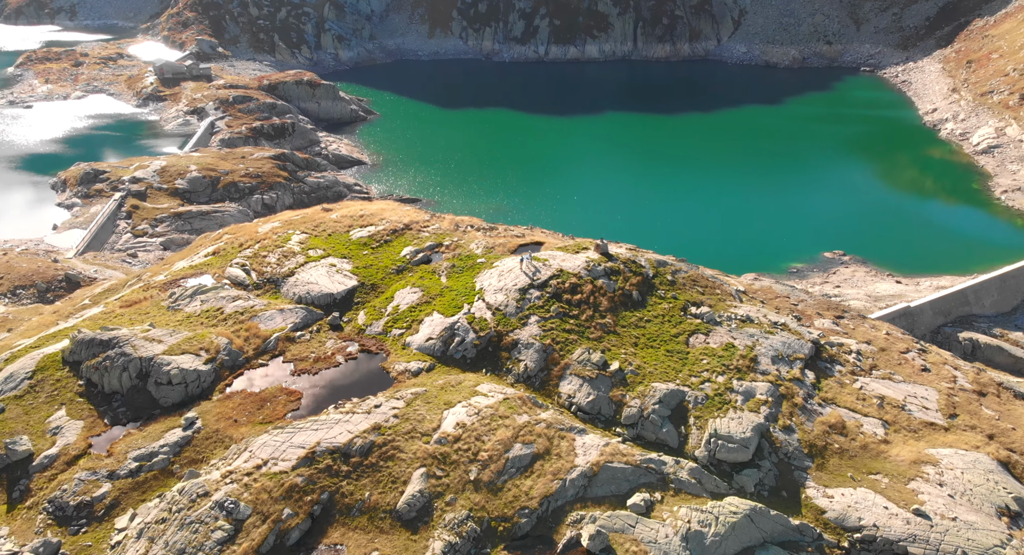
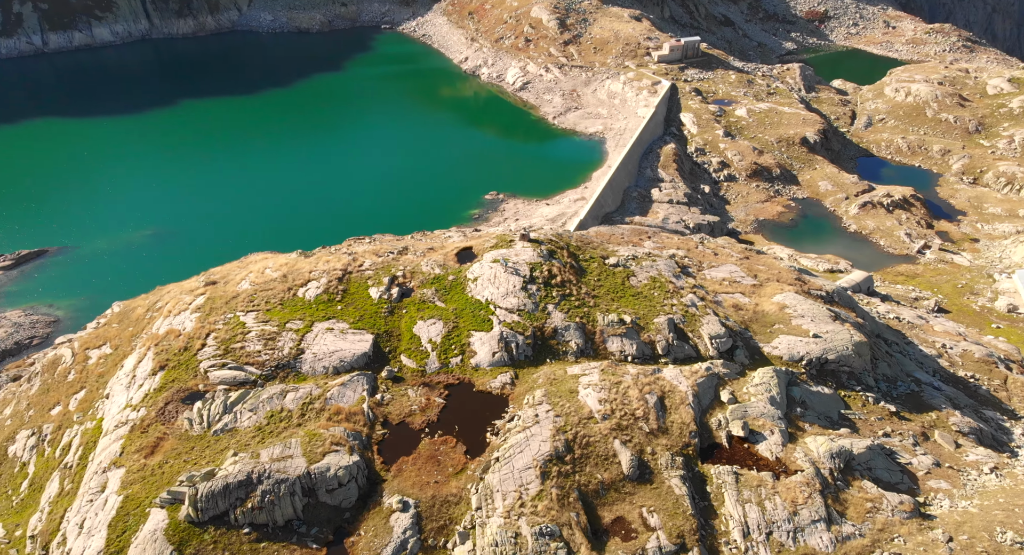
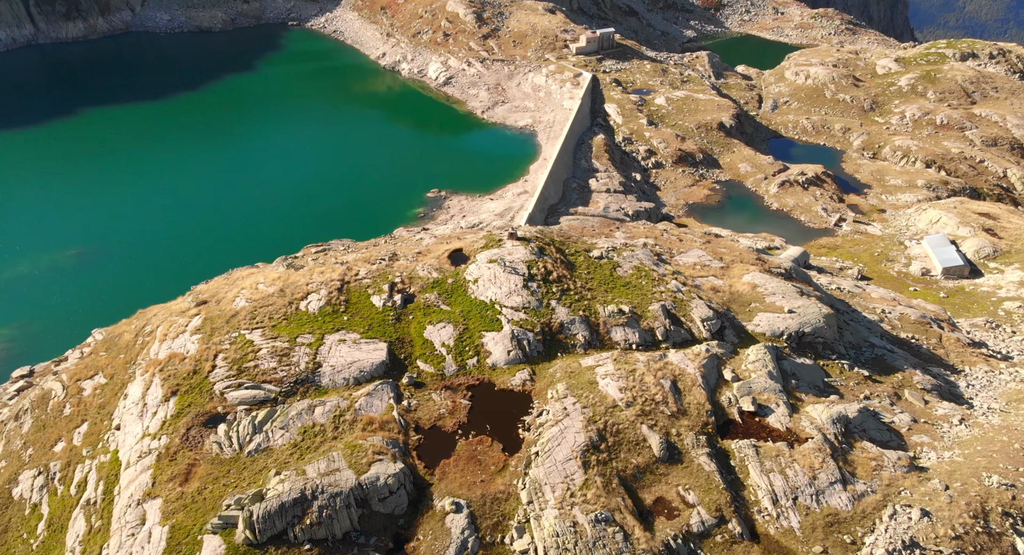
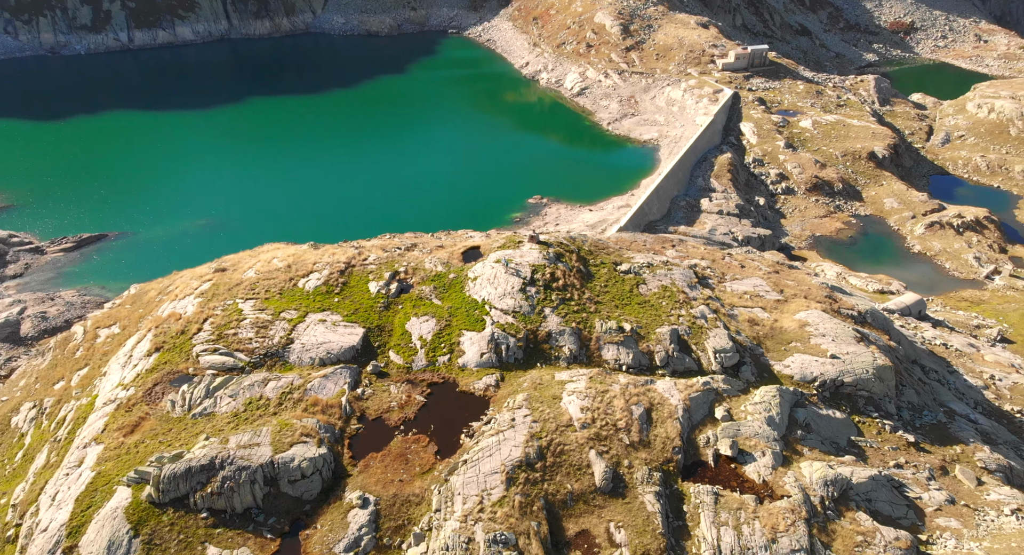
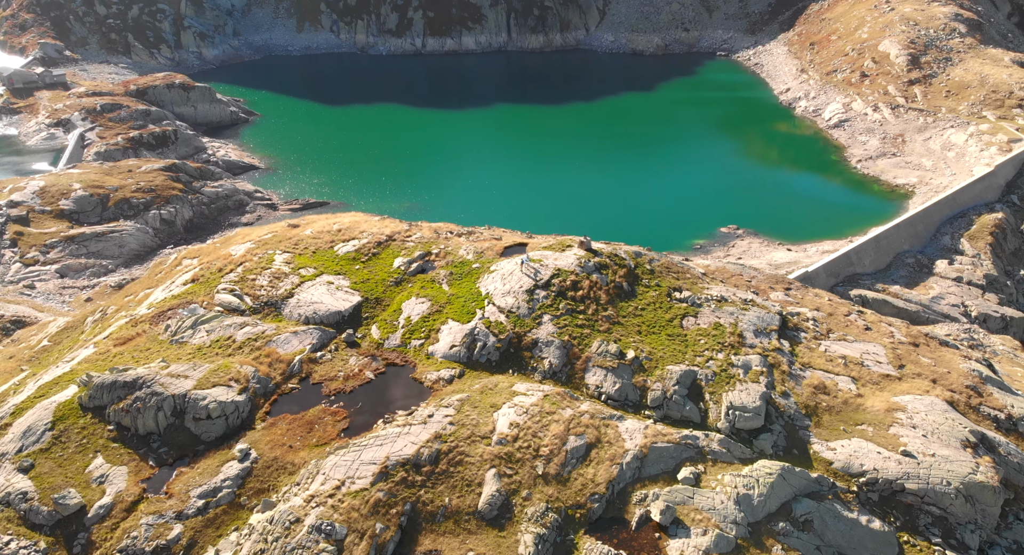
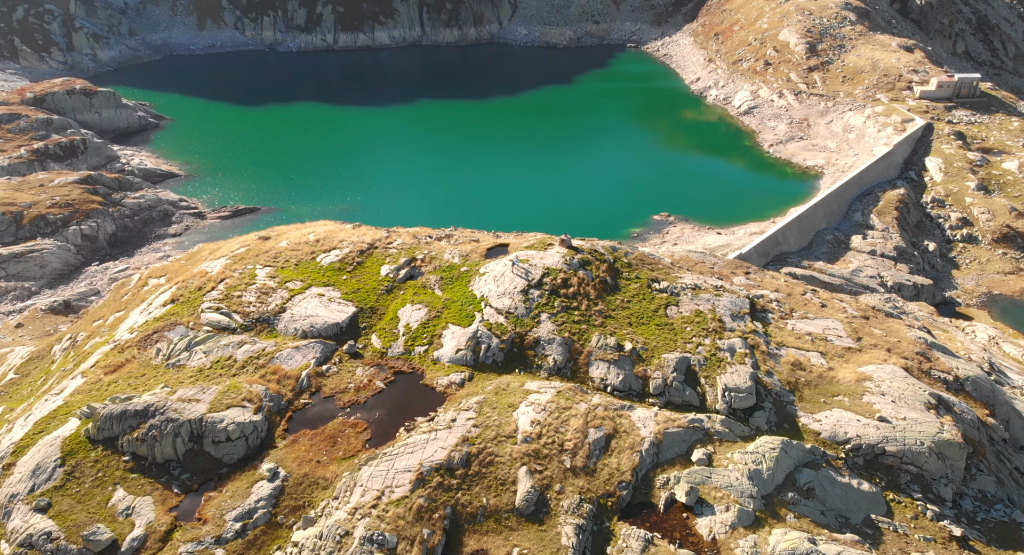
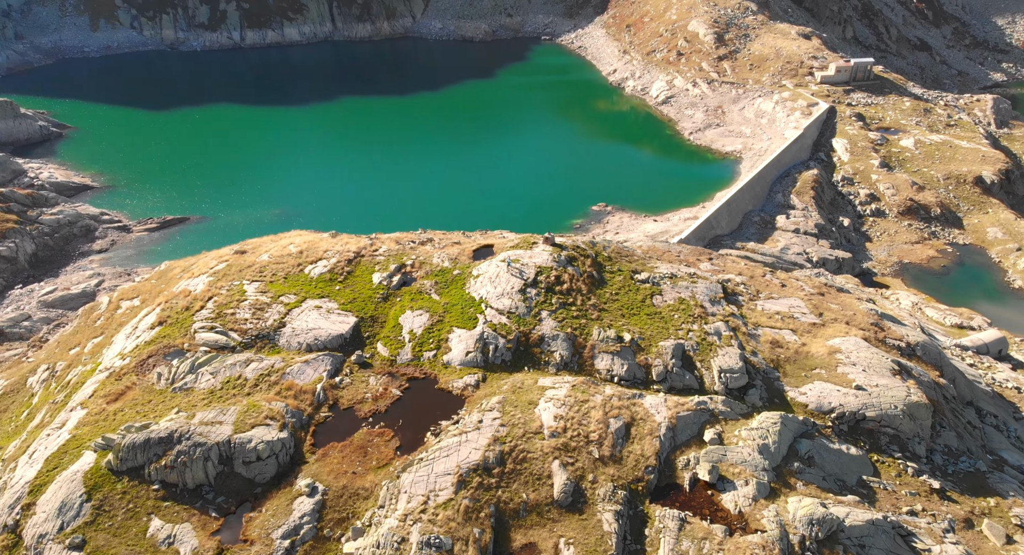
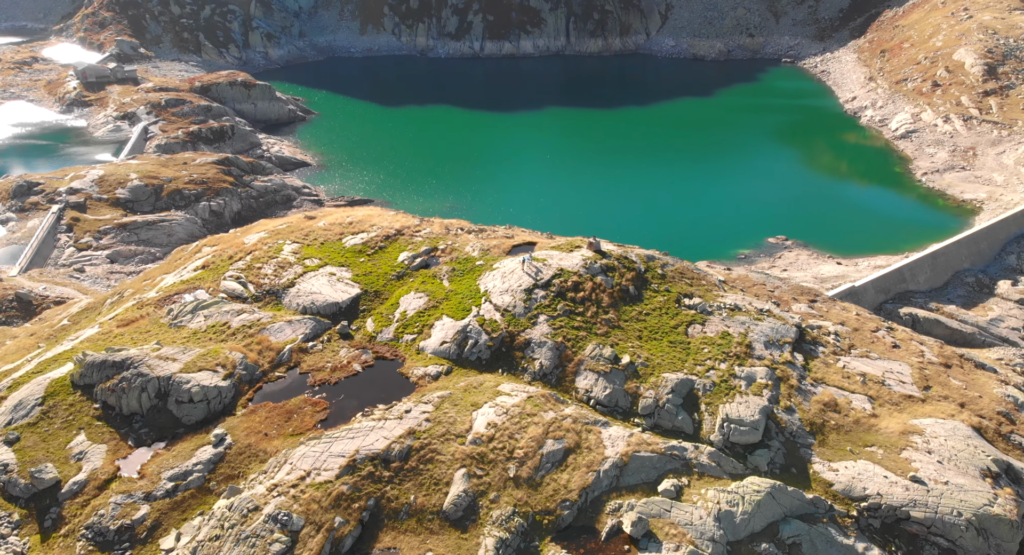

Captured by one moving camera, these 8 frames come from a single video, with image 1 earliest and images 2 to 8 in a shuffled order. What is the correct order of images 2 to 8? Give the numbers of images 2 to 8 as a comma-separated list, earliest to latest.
8, 5, 6, 7, 4, 2, 3
